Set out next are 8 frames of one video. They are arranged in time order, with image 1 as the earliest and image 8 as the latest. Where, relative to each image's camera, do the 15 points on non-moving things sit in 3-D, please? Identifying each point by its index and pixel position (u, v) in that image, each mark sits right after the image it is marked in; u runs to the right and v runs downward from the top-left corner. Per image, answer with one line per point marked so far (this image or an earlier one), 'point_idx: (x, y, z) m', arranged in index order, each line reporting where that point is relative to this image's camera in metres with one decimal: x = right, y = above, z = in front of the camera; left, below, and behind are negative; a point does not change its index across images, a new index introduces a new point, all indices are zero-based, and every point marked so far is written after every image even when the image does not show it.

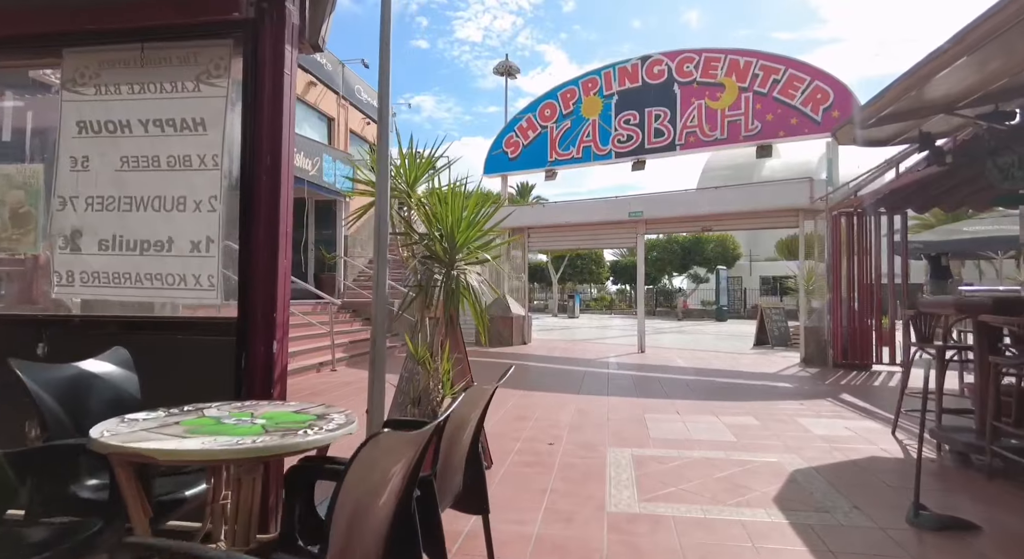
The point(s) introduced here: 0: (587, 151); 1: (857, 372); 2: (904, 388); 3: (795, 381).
0: (+1.8, +3.2, +12.3) m
1: (+5.9, -1.6, +8.6) m
2: (+3.4, -1.0, +4.3) m
3: (+4.5, -1.6, +7.9) m
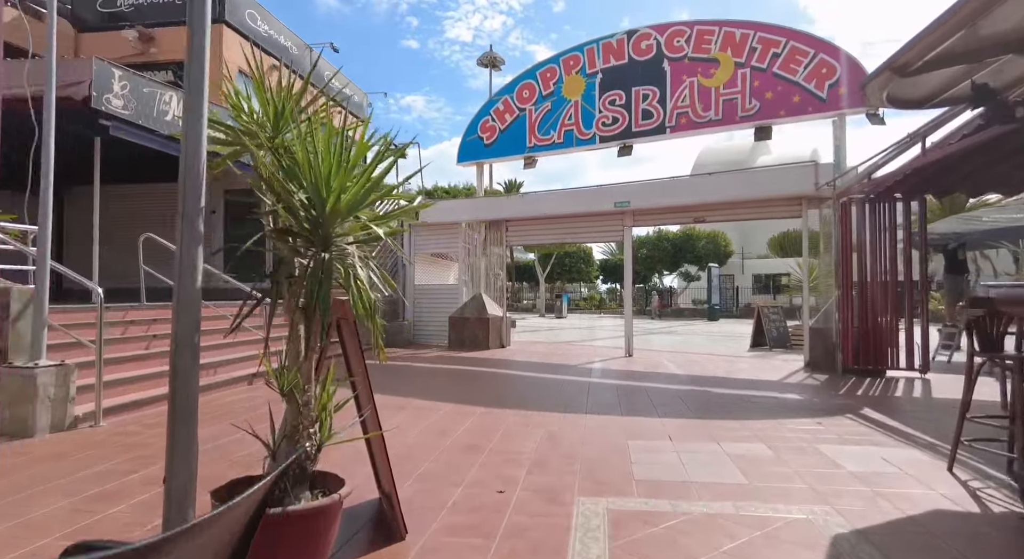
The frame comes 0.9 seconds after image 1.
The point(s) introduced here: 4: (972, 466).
0: (+1.3, +3.3, +11.3) m
1: (+5.5, -1.5, +7.6) m
2: (+3.0, -0.9, +3.3) m
3: (+4.0, -1.5, +6.9) m
4: (+3.2, -1.3, +3.5) m
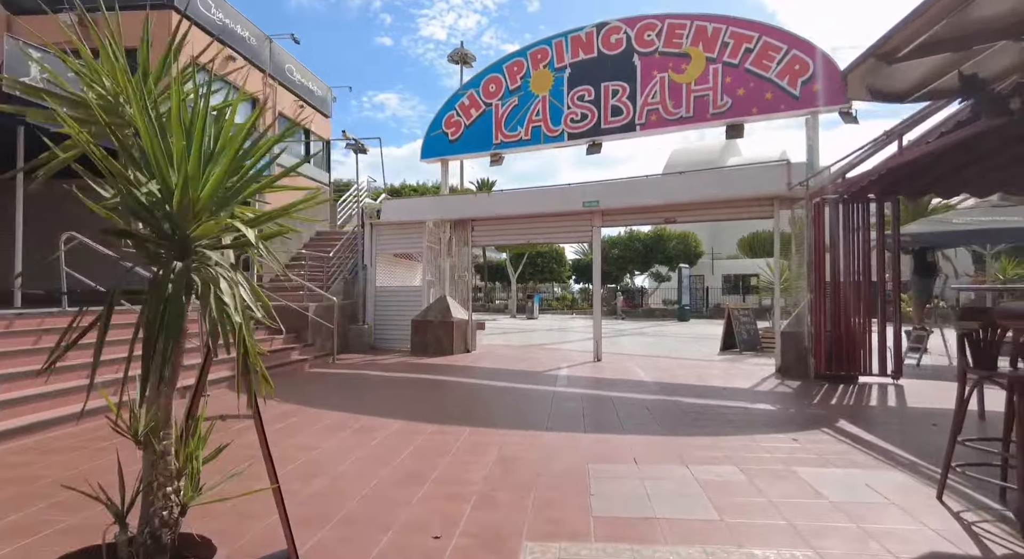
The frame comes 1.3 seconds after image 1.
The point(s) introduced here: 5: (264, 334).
0: (+0.5, +3.2, +10.8) m
1: (+4.9, -1.6, +7.3) m
2: (+2.7, -0.9, +3.0) m
3: (+3.5, -1.6, +6.6) m
4: (+2.8, -1.3, +3.1) m
5: (-4.8, -1.1, +9.8) m
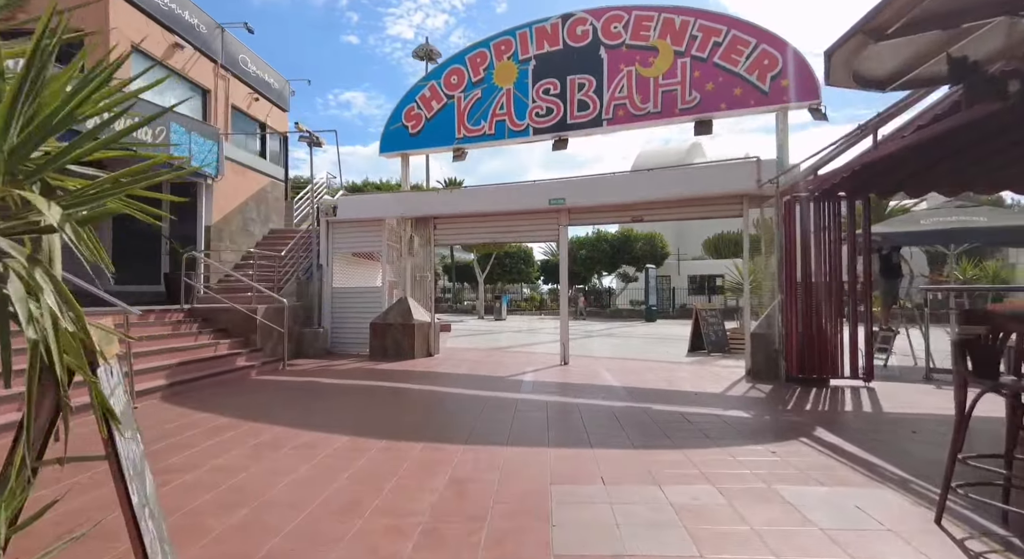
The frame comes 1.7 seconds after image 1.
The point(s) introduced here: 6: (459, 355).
0: (-0.2, +3.2, +10.4) m
1: (+4.4, -1.6, +7.2) m
2: (+2.4, -0.9, +2.7) m
3: (+3.0, -1.6, +6.3) m
4: (+2.6, -1.3, +2.9) m
5: (-5.5, -1.1, +9.0) m
6: (-1.3, -1.8, +11.5) m
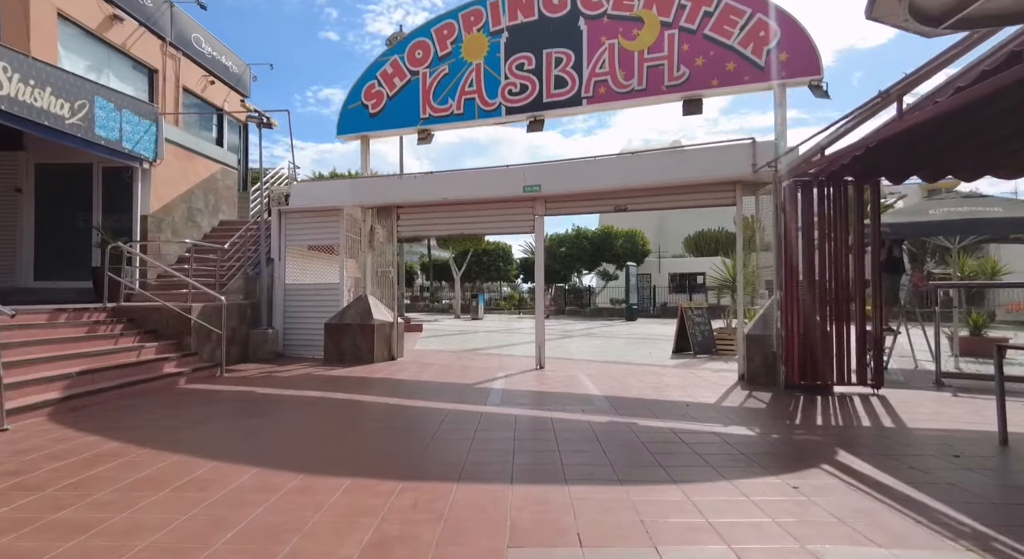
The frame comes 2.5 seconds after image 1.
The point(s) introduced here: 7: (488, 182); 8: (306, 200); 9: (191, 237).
0: (-0.8, +3.3, +9.4) m
1: (+3.9, -1.5, +6.4) m
2: (+2.1, -0.9, +1.8) m
3: (+2.6, -1.5, +5.5) m
4: (+2.3, -1.3, +2.0) m
5: (-6.0, -1.0, +7.8) m
6: (-1.9, -1.7, +10.5) m
7: (-0.5, +1.8, +9.2) m
8: (-4.4, +1.7, +10.6) m
9: (-7.6, +1.0, +11.9) m
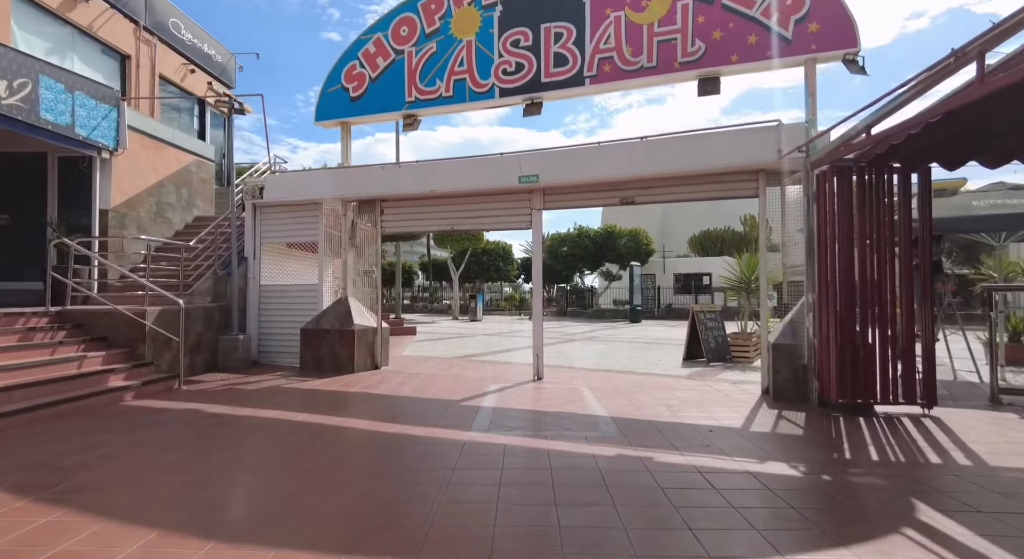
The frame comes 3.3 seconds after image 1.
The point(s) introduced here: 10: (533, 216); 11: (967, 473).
0: (-0.9, +3.3, +8.5) m
1: (+3.8, -1.5, +5.4) m
2: (+2.0, -0.9, +0.9) m
3: (+2.5, -1.5, +4.5) m
4: (+2.2, -1.3, +1.1) m
5: (-6.1, -1.0, +6.9) m
6: (-1.9, -1.7, +9.6) m
7: (-0.5, +1.8, +8.3) m
8: (-4.5, +1.7, +9.7) m
9: (-7.7, +1.0, +11.0) m
10: (+0.3, +1.1, +8.3) m
11: (+3.5, -1.5, +3.8) m
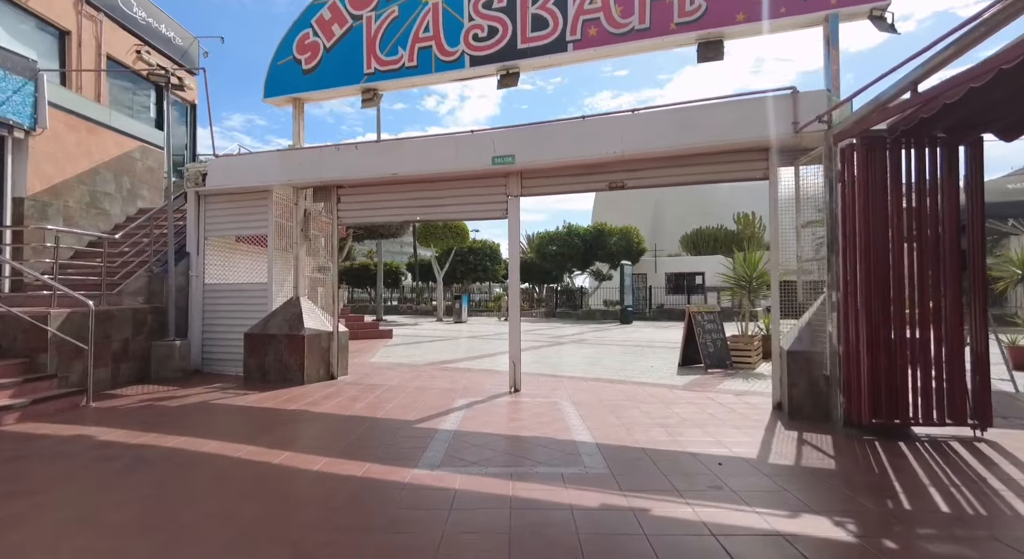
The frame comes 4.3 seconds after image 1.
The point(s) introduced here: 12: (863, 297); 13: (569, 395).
0: (-1.3, +3.3, +7.4) m
1: (+3.5, -1.5, +4.4) m
2: (+1.7, -0.8, -0.2) m
3: (+2.2, -1.5, +3.5) m
4: (+1.9, -1.2, 0.0) m
5: (-6.5, -1.0, +5.7) m
6: (-2.4, -1.6, +8.5) m
7: (-0.9, +1.8, +7.2) m
8: (-4.9, +1.7, +8.6) m
9: (-8.2, +1.0, +9.8) m
10: (-0.1, +1.1, +7.3) m
11: (+3.2, -1.4, +2.8) m
12: (+3.5, -0.1, +4.9) m
13: (+0.8, -1.6, +6.8) m
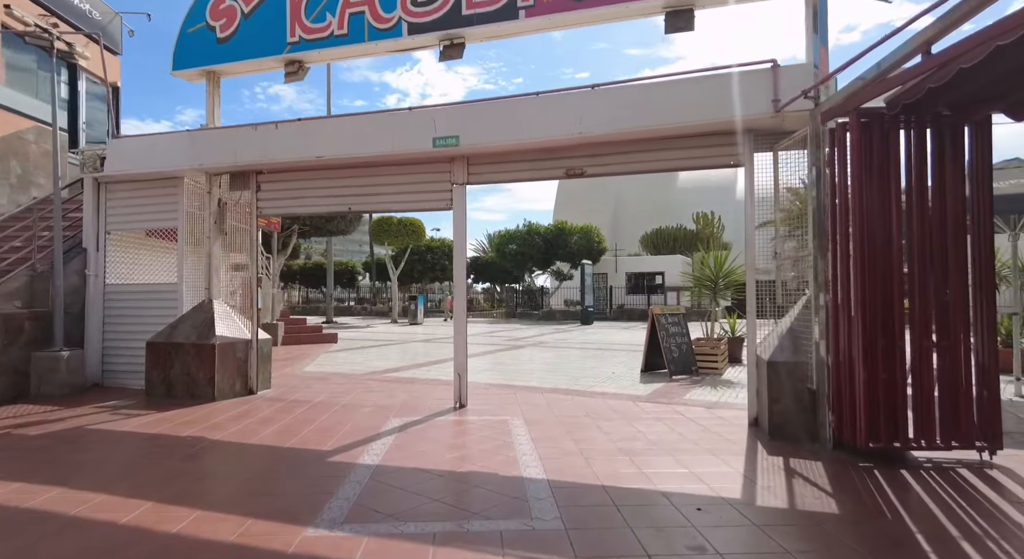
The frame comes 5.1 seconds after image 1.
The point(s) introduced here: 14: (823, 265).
0: (-2.0, +3.3, +6.4) m
1: (+3.0, -1.5, +3.8) m
2: (+1.6, -0.8, -0.9) m
3: (+1.7, -1.5, +2.8) m
4: (+1.8, -1.2, -0.7) m
5: (-7.0, -1.0, +4.4) m
6: (-3.1, -1.6, +7.5) m
7: (-1.6, +1.8, +6.3) m
8: (-5.7, +1.7, +7.3) m
9: (-9.0, +1.0, +8.3) m
10: (-0.7, +1.1, +6.4) m
11: (+2.8, -1.4, +2.1) m
12: (+3.0, -0.1, +4.3) m
13: (+0.1, -1.6, +6.0) m
14: (+2.8, +0.1, +4.6) m
